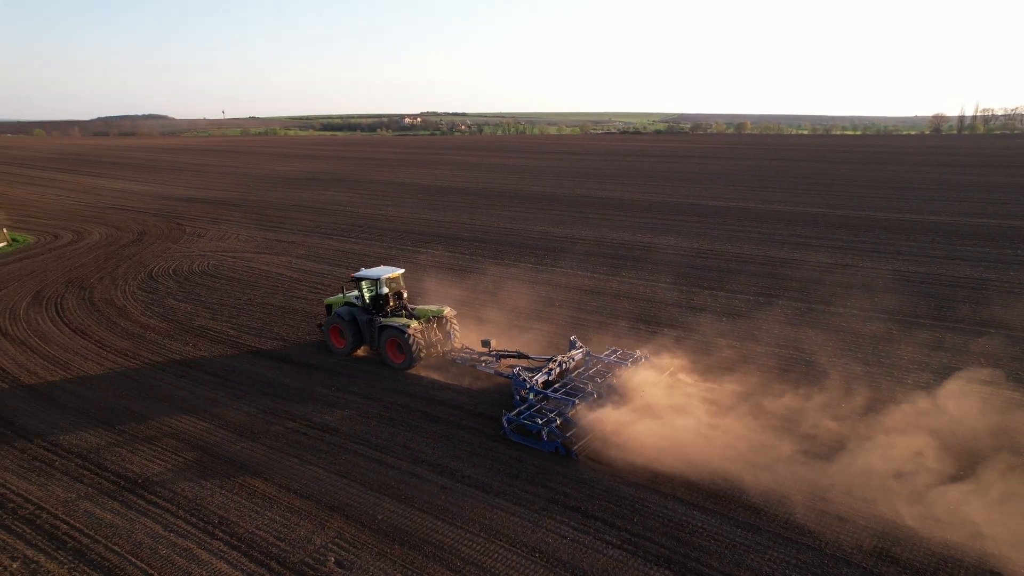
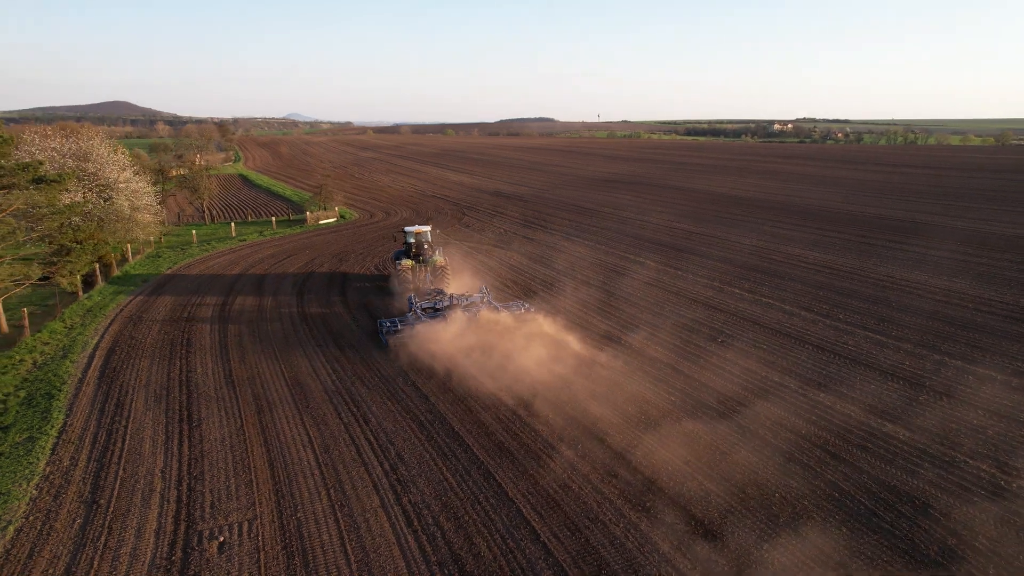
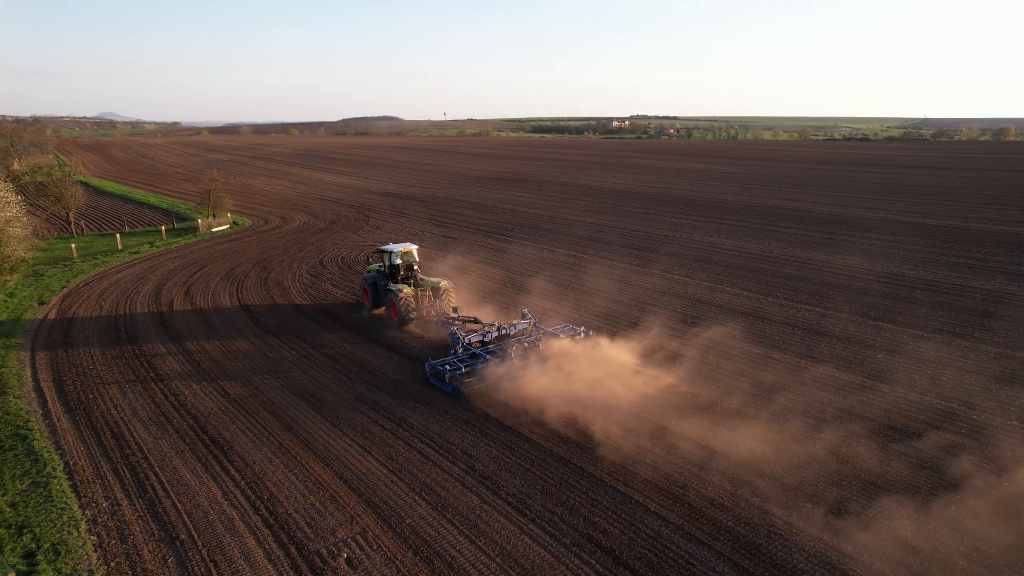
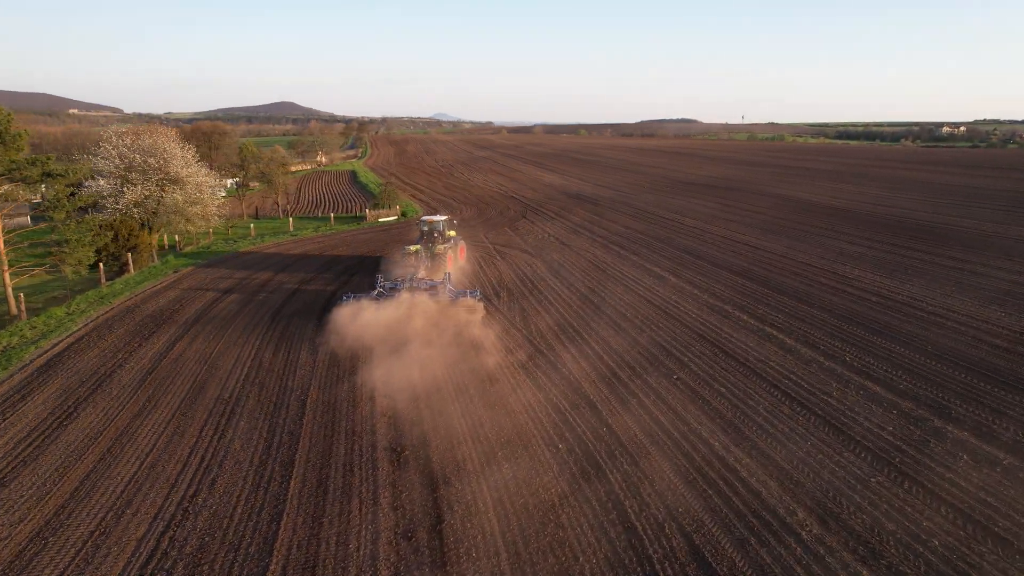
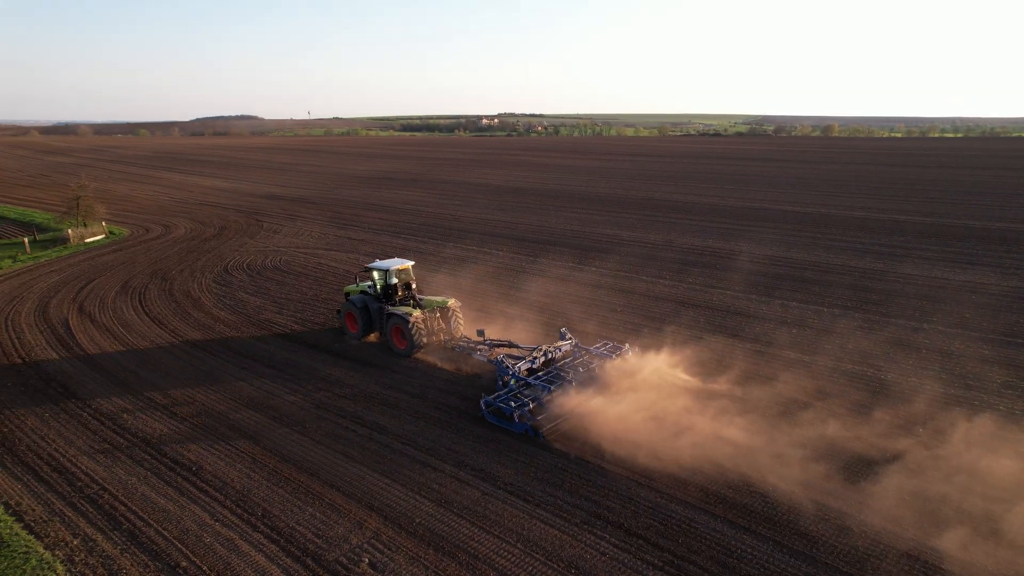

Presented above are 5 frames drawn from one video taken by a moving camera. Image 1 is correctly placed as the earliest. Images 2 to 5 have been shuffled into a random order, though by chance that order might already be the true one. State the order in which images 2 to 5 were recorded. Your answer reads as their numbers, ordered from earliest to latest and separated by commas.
5, 3, 2, 4
